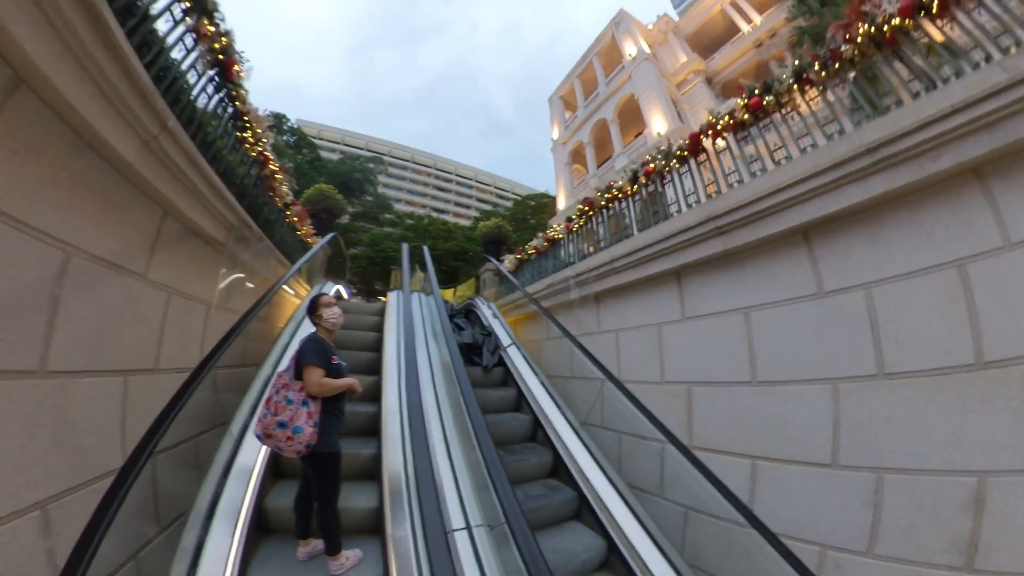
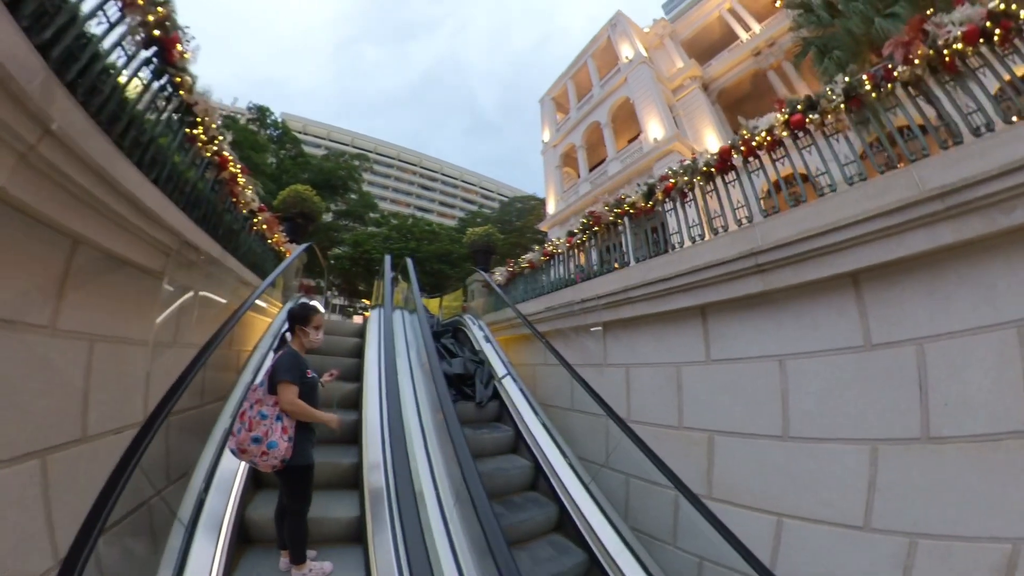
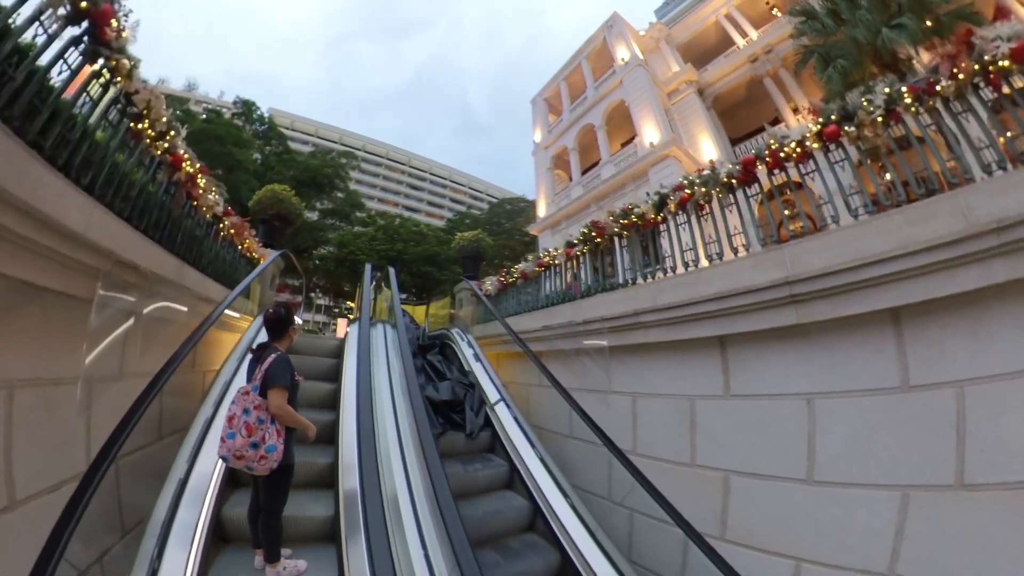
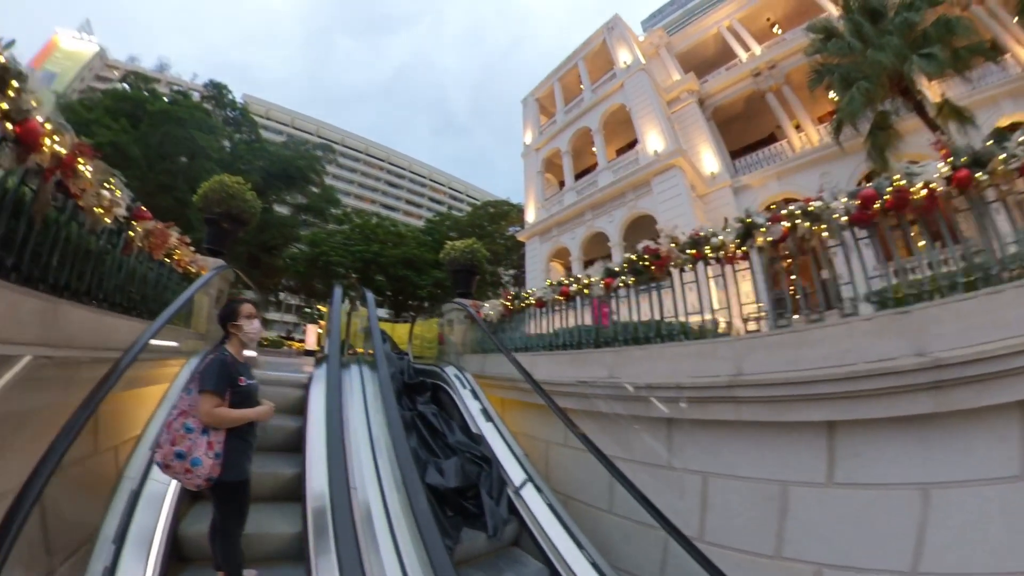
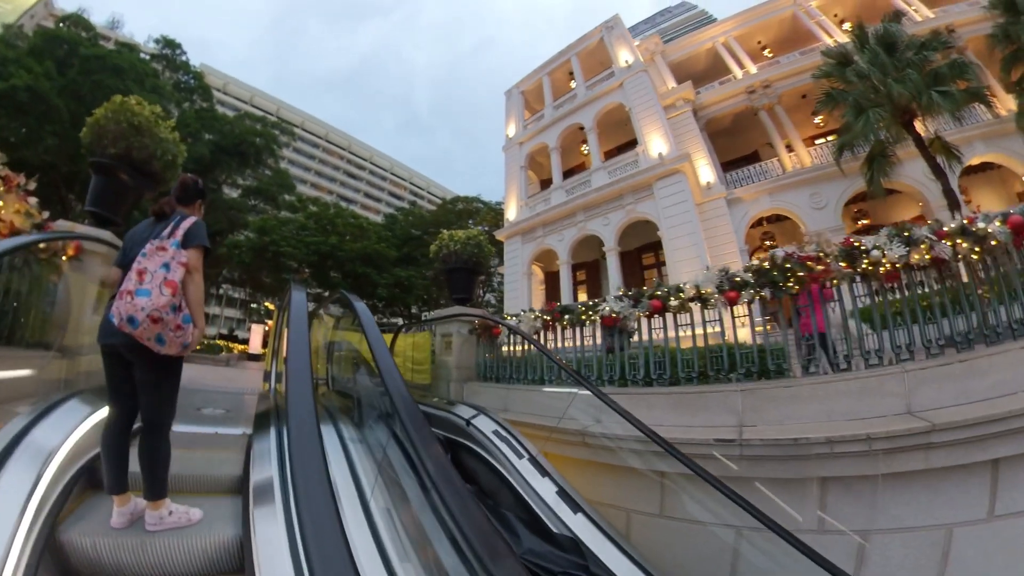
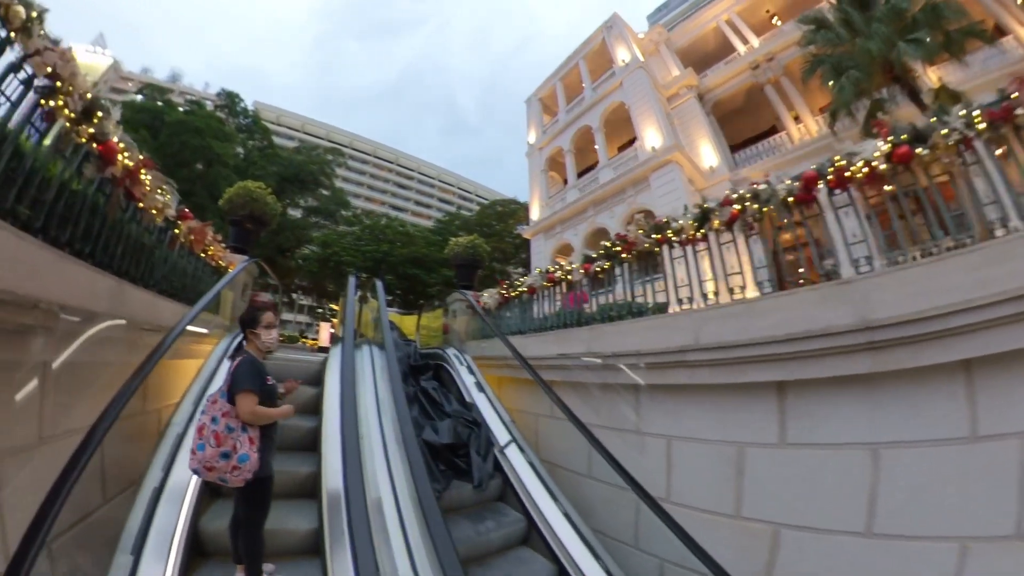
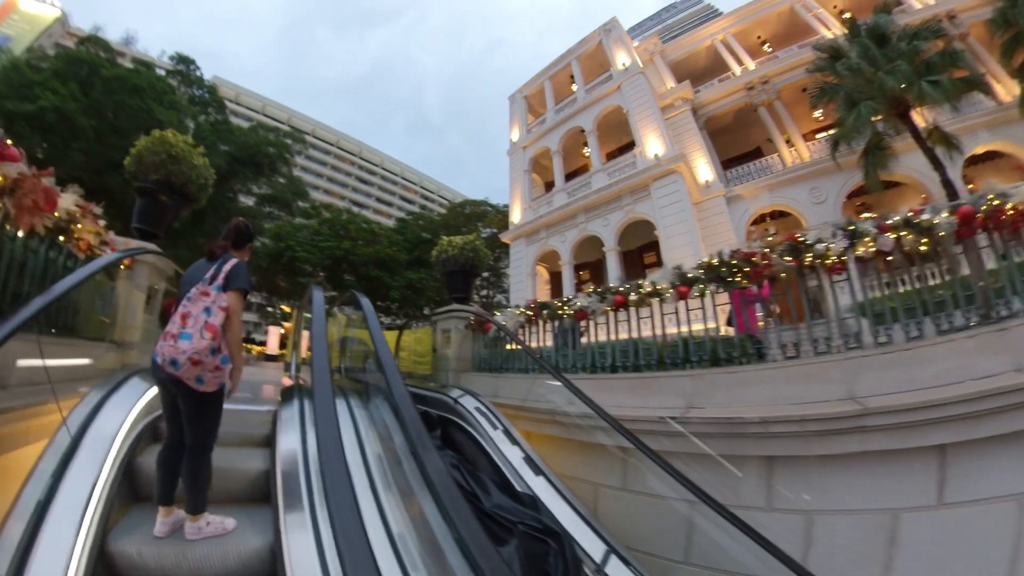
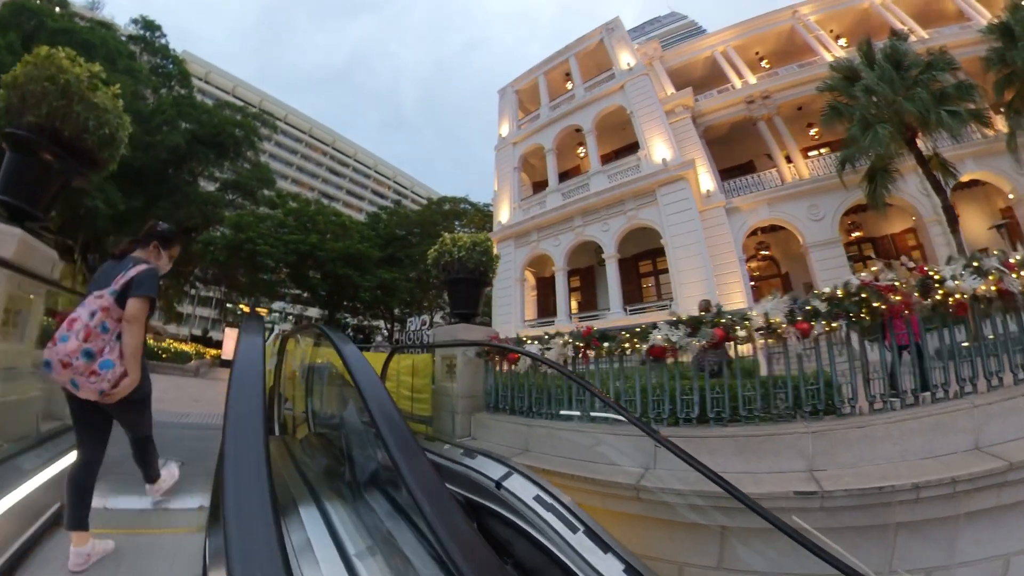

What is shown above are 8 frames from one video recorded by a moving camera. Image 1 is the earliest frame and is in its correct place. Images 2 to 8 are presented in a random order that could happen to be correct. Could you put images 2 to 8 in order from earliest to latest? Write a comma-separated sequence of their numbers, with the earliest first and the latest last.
2, 3, 6, 4, 7, 5, 8
